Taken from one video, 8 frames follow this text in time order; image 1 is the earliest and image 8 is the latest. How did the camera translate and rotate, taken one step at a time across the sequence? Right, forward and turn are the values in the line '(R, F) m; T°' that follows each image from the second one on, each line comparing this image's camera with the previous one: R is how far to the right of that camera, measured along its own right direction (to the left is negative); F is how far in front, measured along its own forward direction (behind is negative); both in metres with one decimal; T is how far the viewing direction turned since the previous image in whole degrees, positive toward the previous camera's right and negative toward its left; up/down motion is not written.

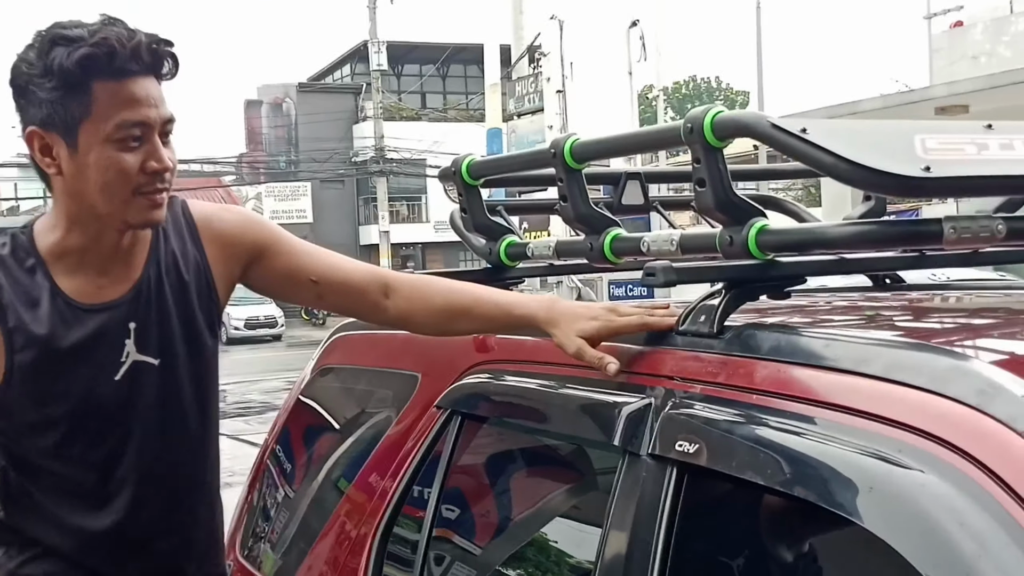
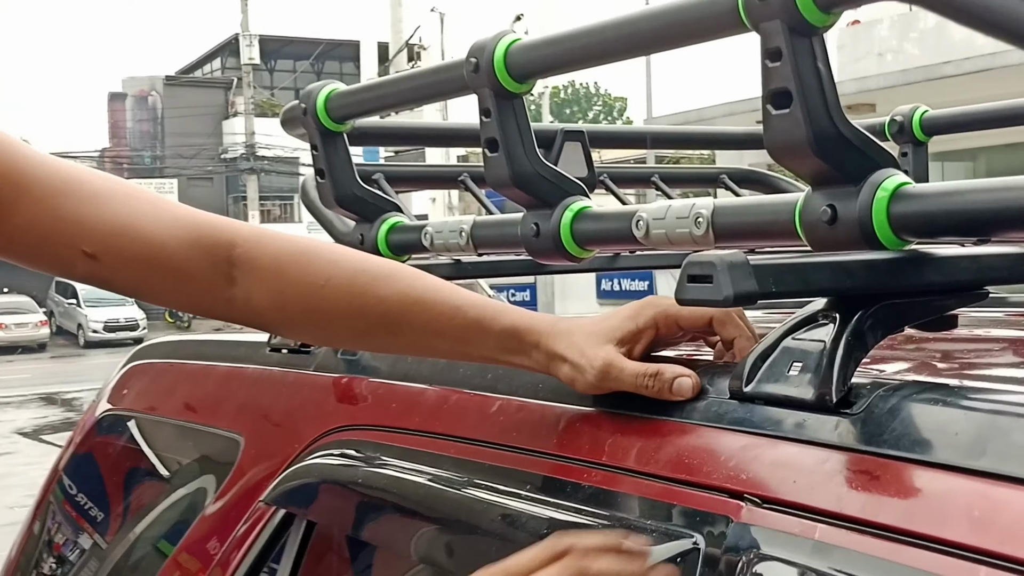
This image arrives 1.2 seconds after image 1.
(0.0, +1.1) m; +5°
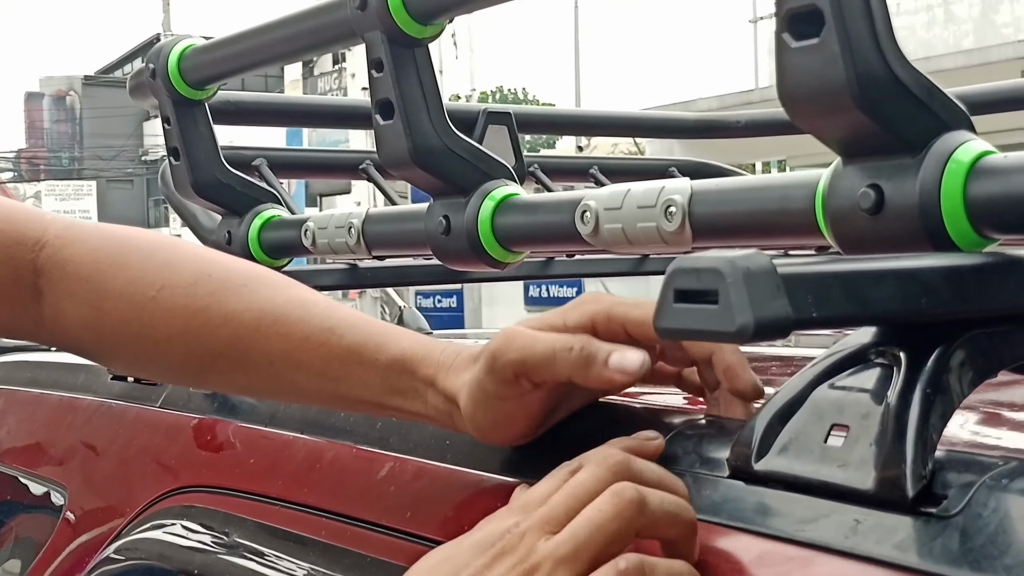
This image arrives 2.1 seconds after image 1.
(0.0, +0.4) m; +3°
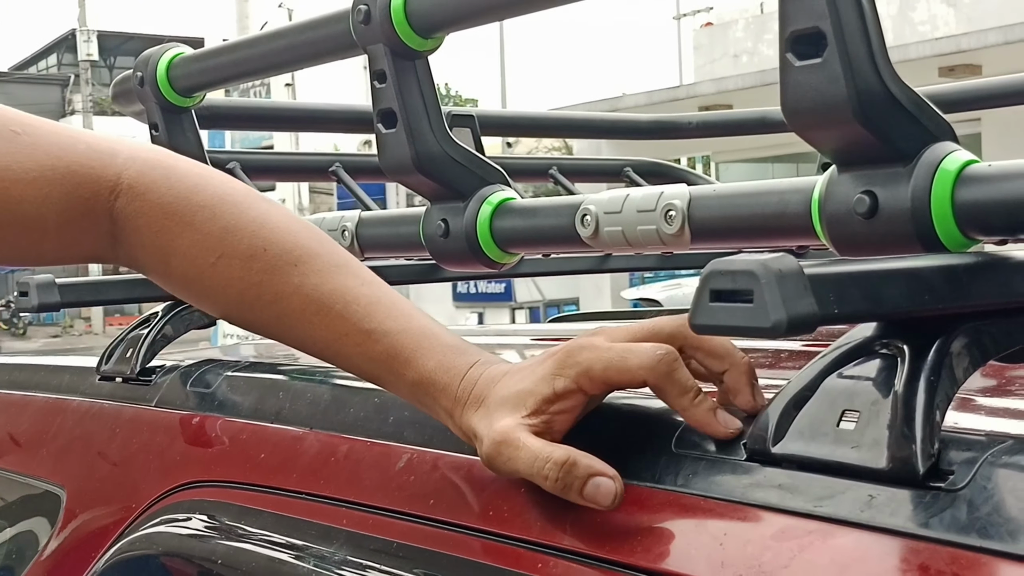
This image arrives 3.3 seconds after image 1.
(-0.1, -0.1) m; +3°
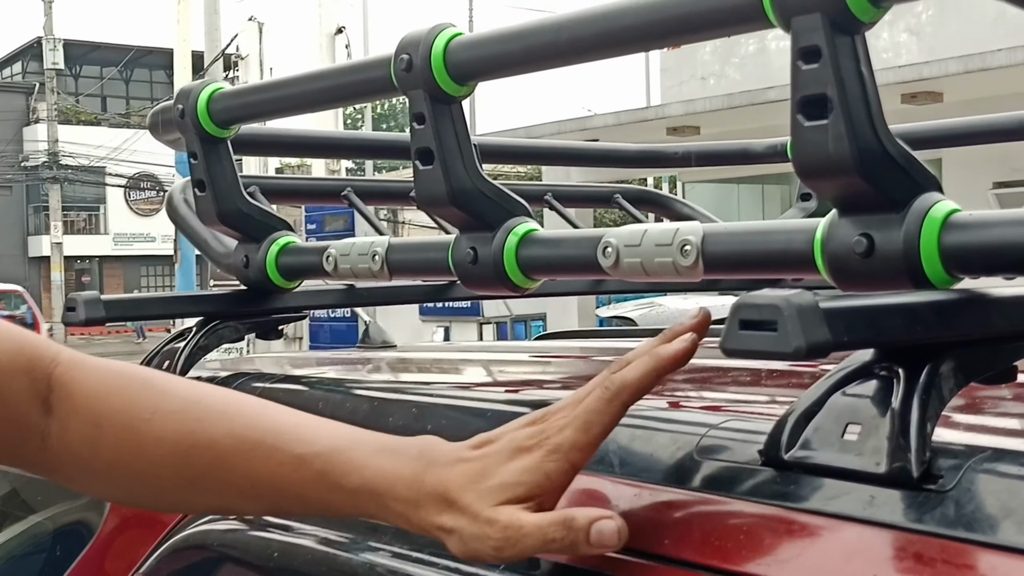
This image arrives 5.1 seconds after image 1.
(-0.1, -0.1) m; +2°
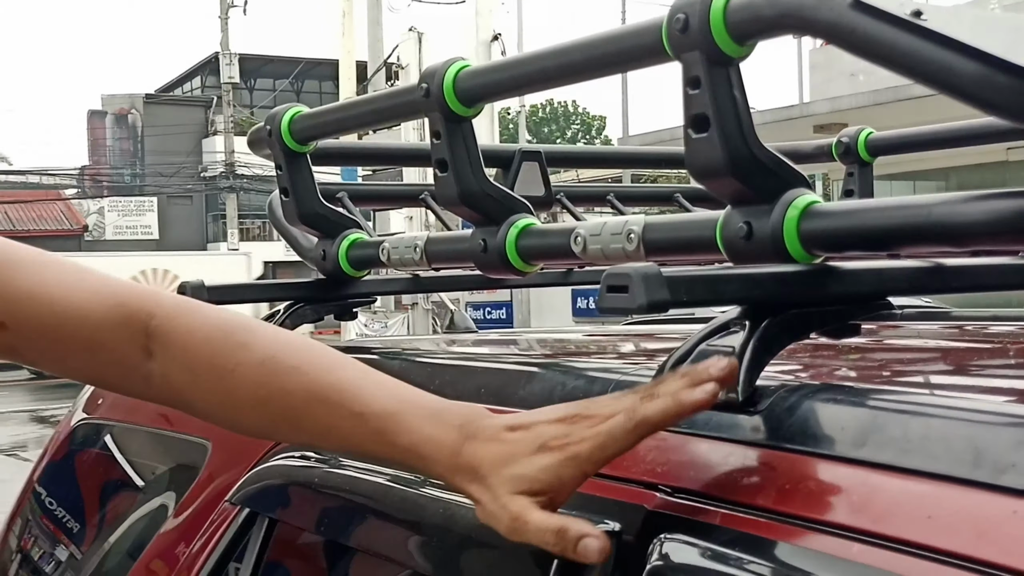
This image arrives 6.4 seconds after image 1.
(+0.2, -0.3) m; -7°
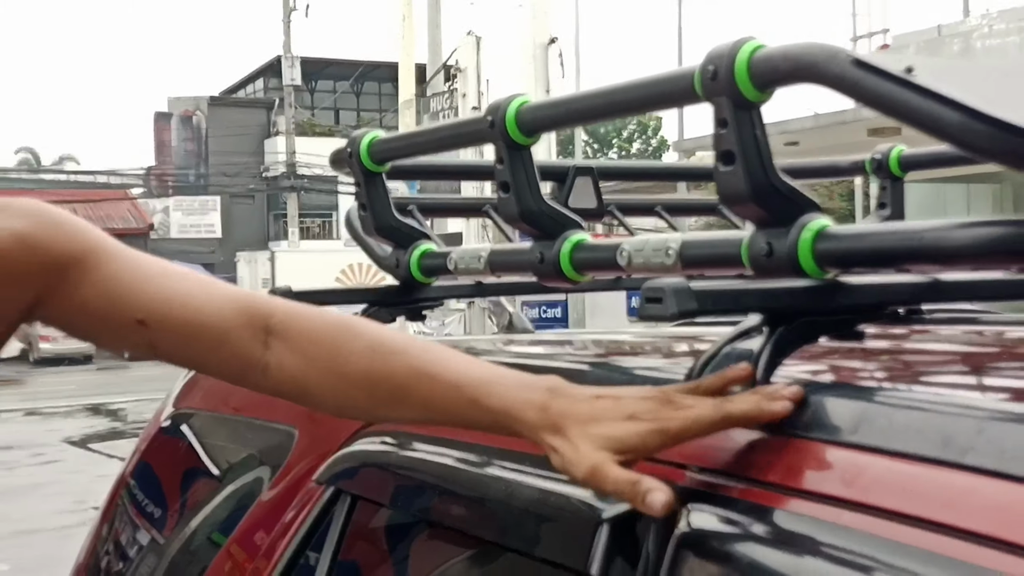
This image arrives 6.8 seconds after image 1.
(0.0, -0.2) m; -2°
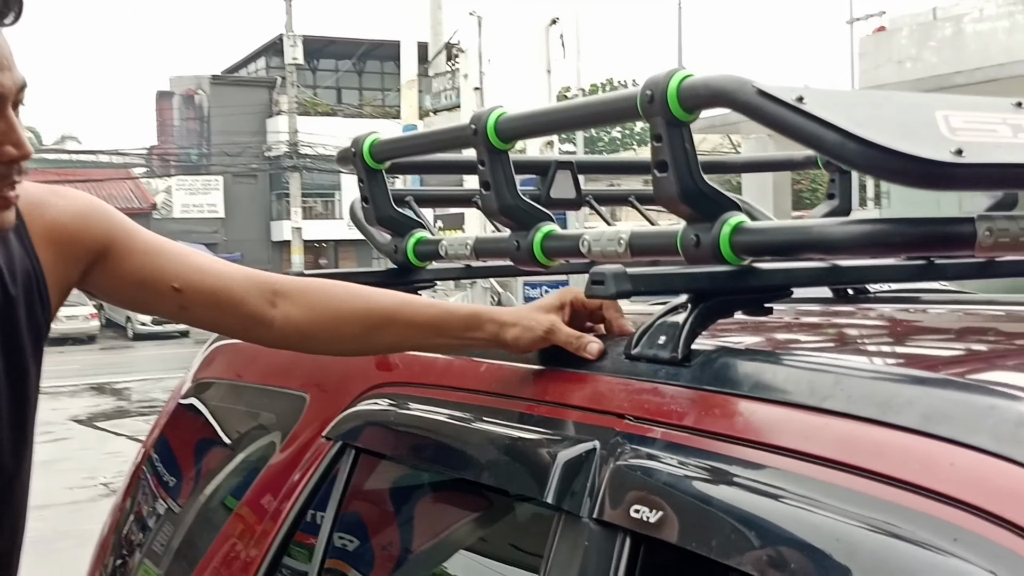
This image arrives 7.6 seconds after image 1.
(0.0, -0.3) m; 0°
